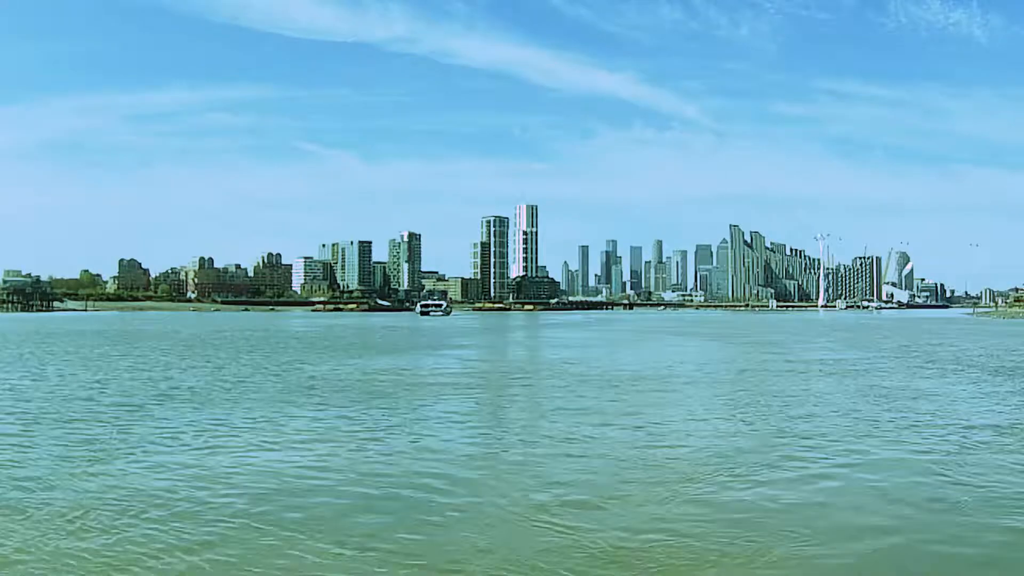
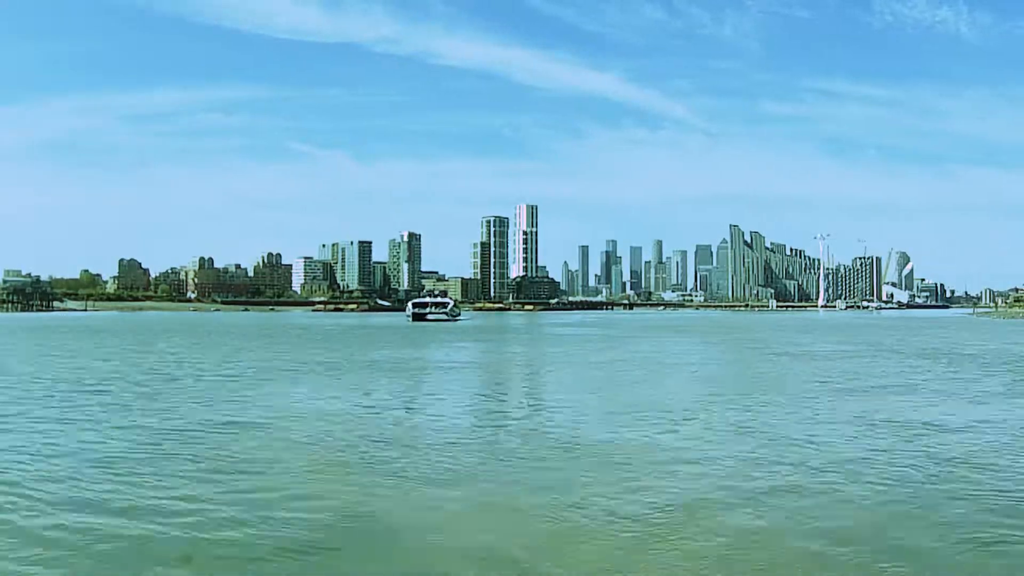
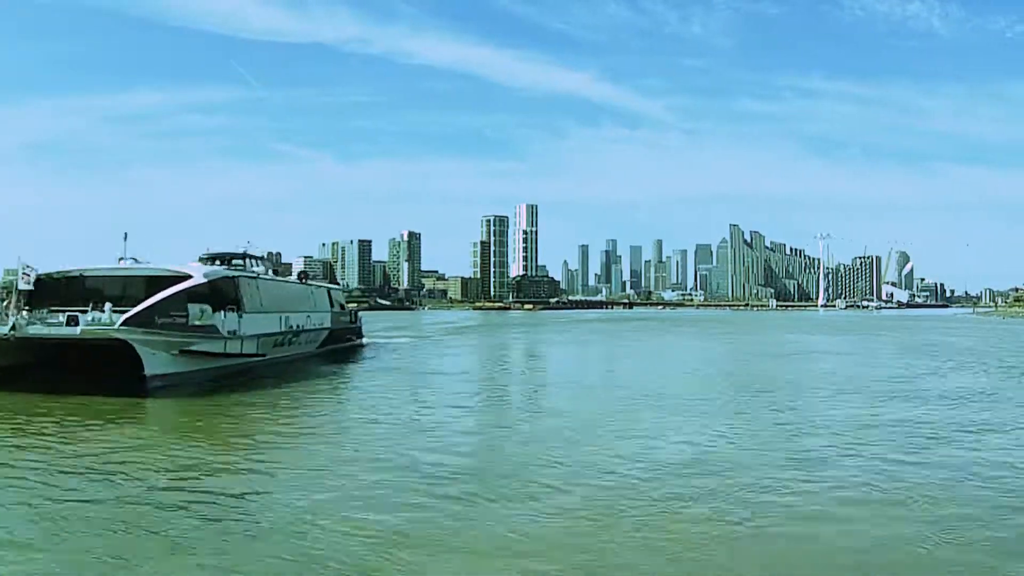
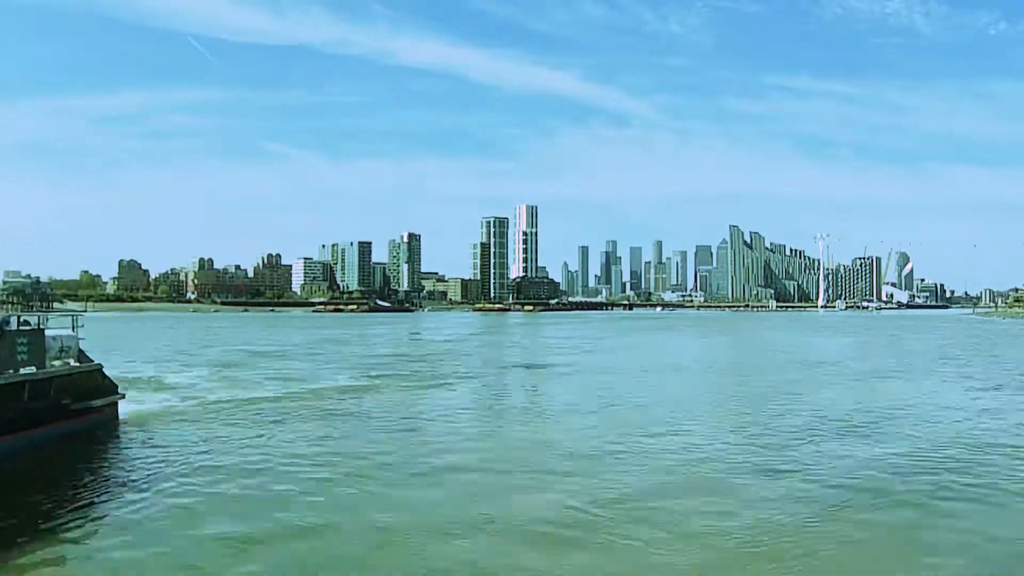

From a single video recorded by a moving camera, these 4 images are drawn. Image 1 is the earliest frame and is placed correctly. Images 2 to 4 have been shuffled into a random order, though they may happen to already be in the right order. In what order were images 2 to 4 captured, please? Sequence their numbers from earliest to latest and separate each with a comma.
2, 3, 4
